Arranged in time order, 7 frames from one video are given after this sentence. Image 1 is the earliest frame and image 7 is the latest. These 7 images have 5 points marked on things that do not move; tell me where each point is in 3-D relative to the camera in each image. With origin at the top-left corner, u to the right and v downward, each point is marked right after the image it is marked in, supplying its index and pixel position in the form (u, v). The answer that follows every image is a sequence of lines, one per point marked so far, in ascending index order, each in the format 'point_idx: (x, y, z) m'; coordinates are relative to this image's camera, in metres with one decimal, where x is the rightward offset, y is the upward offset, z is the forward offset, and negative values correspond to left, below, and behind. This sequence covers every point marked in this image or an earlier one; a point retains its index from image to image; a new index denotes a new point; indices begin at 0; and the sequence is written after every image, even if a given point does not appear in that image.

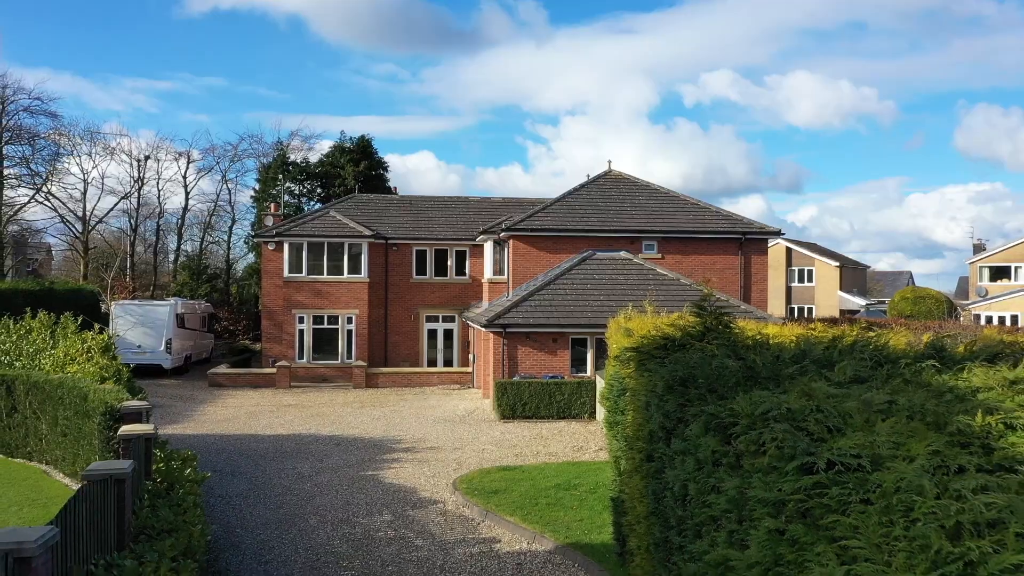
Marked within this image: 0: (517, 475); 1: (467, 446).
0: (0.0, -1.8, +11.7) m
1: (-0.5, -1.8, +14.6) m
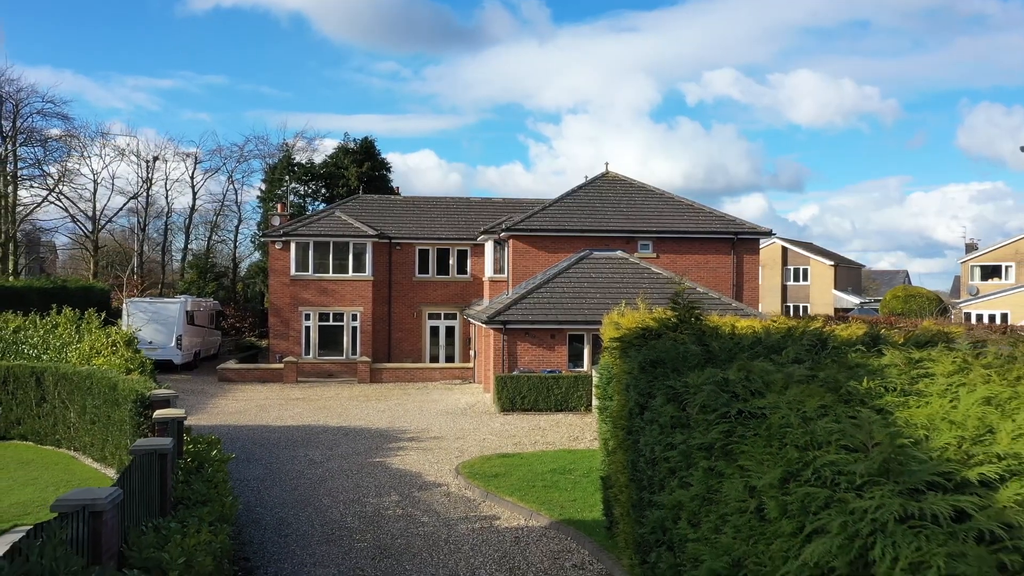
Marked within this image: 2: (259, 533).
0: (0.0, -1.7, +12.5) m
1: (-0.5, -1.8, +15.3) m
2: (-1.8, -1.8, +9.0) m
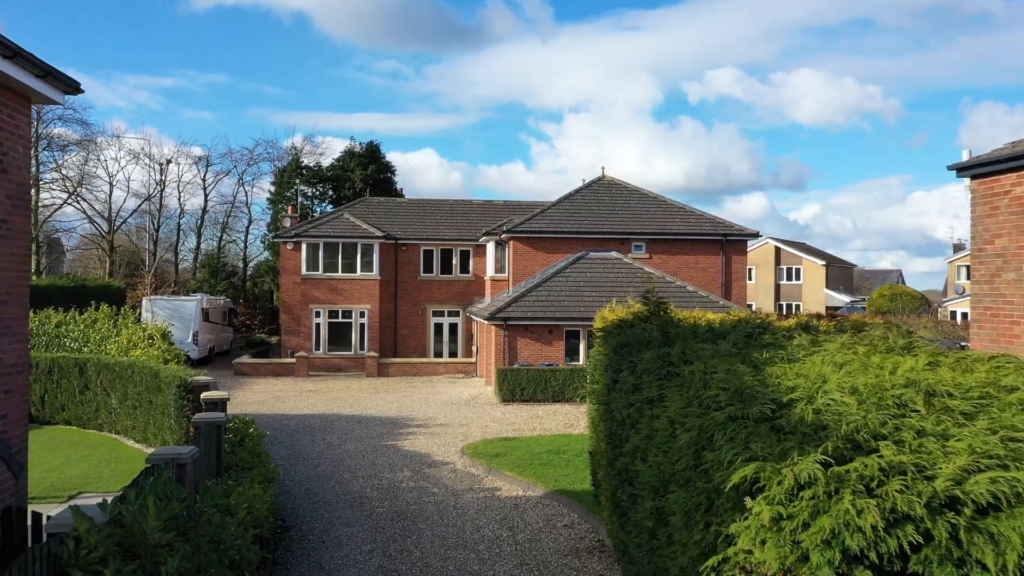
0: (0.0, -1.7, +13.8) m
1: (-0.5, -1.8, +16.6) m
2: (-1.8, -1.8, +10.3) m
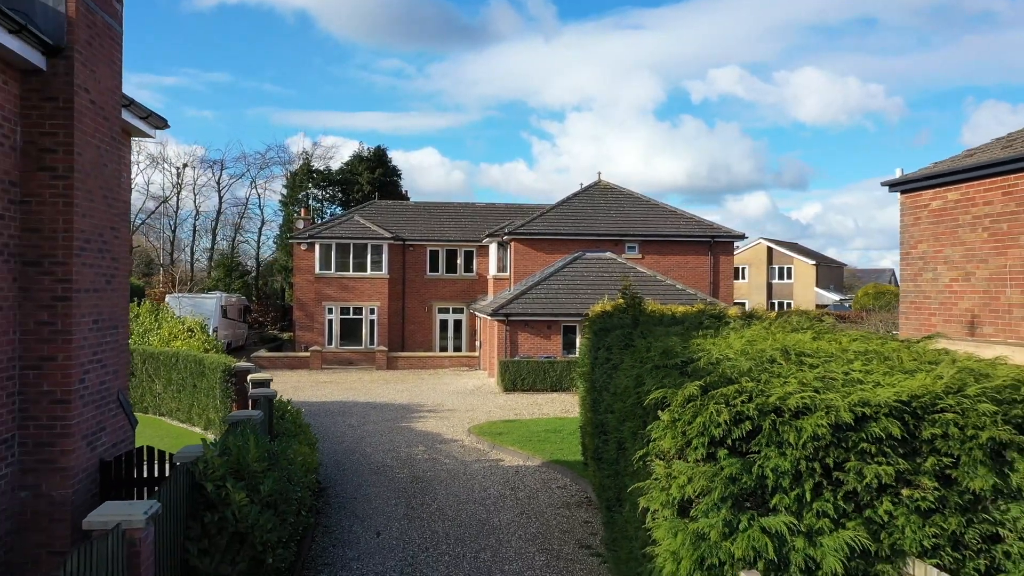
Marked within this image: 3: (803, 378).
0: (0.0, -1.7, +15.4) m
1: (-0.5, -1.8, +18.3) m
2: (-1.8, -1.7, +12.0) m
3: (+1.0, -0.3, +4.4) m
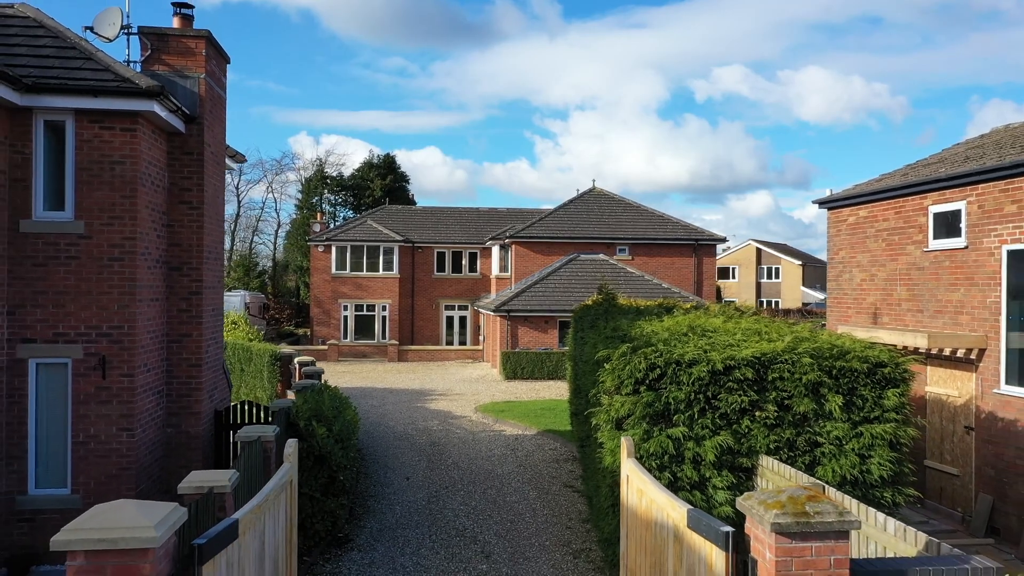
0: (0.0, -1.7, +17.9) m
1: (-0.5, -1.7, +20.7) m
2: (-1.8, -1.7, +14.4) m
3: (+1.0, -0.3, +6.8) m
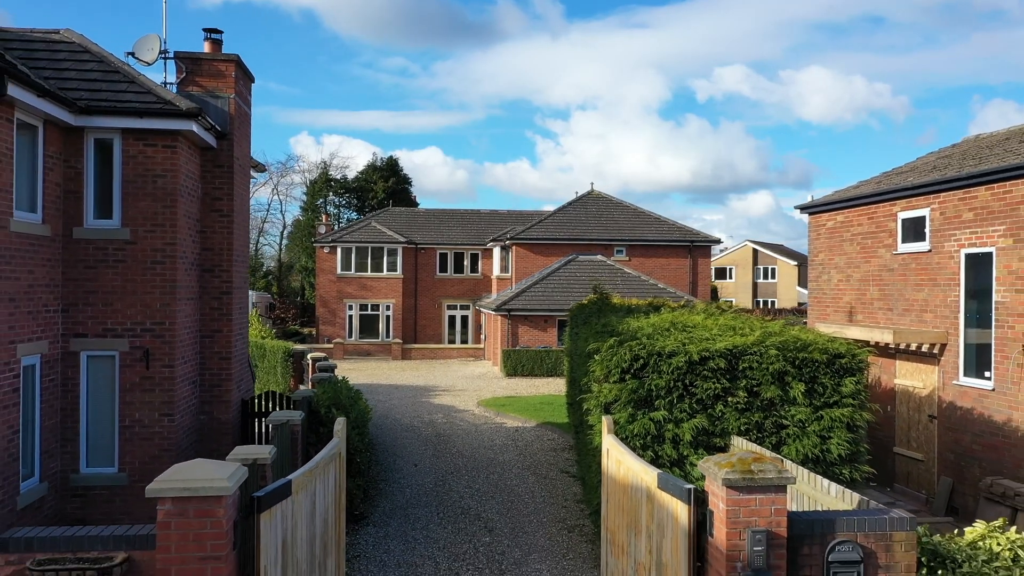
0: (+0.1, -1.7, +18.7) m
1: (-0.5, -1.7, +21.6) m
2: (-1.7, -1.7, +15.3) m
3: (+1.0, -0.3, +7.7) m
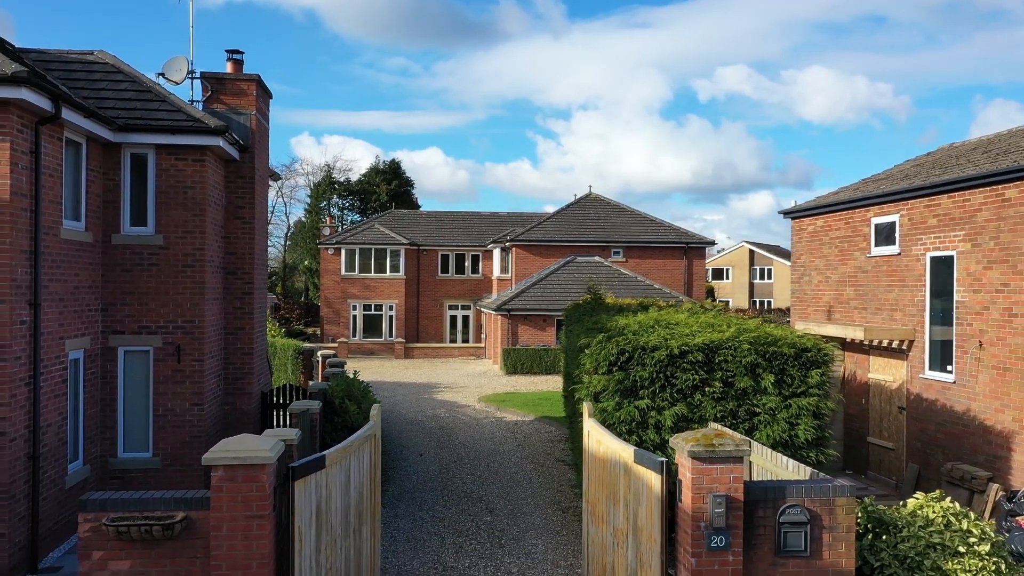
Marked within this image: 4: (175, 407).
0: (+0.1, -1.7, +19.5) m
1: (-0.5, -1.8, +22.4) m
2: (-1.8, -1.7, +16.1) m
3: (+1.0, -0.3, +8.5) m
4: (-2.4, -0.9, +9.0) m
